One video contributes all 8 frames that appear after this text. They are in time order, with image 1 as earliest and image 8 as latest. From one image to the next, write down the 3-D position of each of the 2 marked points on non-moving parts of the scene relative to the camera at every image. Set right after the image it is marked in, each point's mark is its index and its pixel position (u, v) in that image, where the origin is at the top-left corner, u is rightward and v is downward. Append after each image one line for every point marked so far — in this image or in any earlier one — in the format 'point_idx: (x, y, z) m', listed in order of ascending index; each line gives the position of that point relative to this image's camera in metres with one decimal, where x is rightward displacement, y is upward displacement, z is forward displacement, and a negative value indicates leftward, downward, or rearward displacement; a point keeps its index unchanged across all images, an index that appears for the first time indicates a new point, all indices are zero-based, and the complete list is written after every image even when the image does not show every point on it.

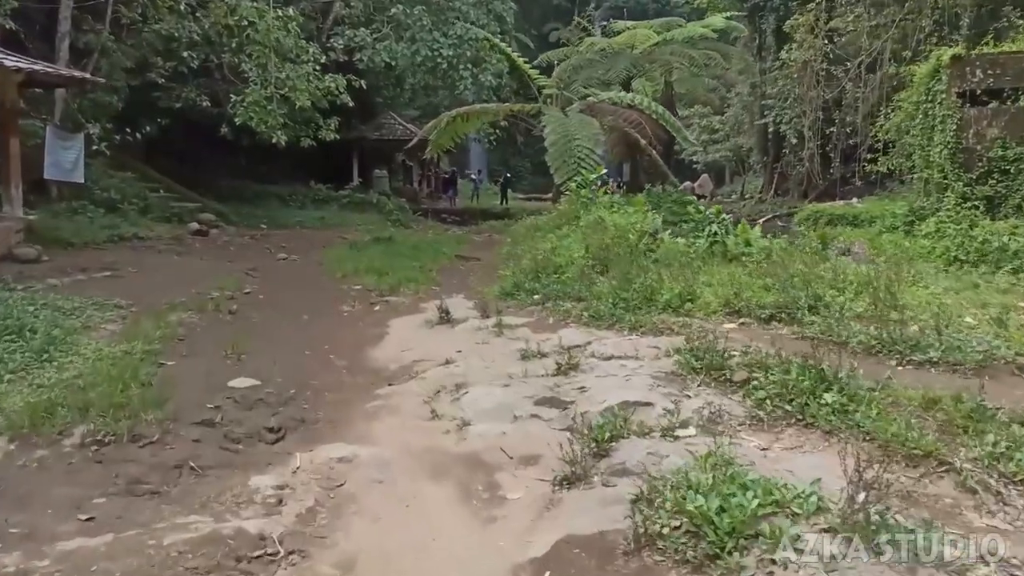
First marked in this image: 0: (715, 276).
0: (+1.4, +0.1, +5.1) m
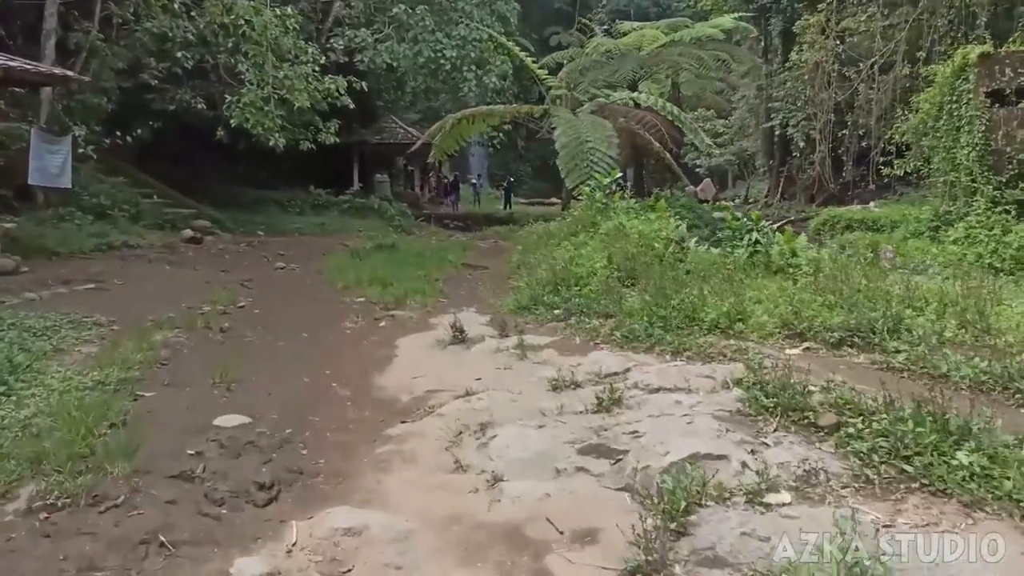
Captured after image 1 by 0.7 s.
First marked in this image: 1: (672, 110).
0: (+1.6, 0.0, +4.6) m
1: (+2.5, +2.8, +11.4) m
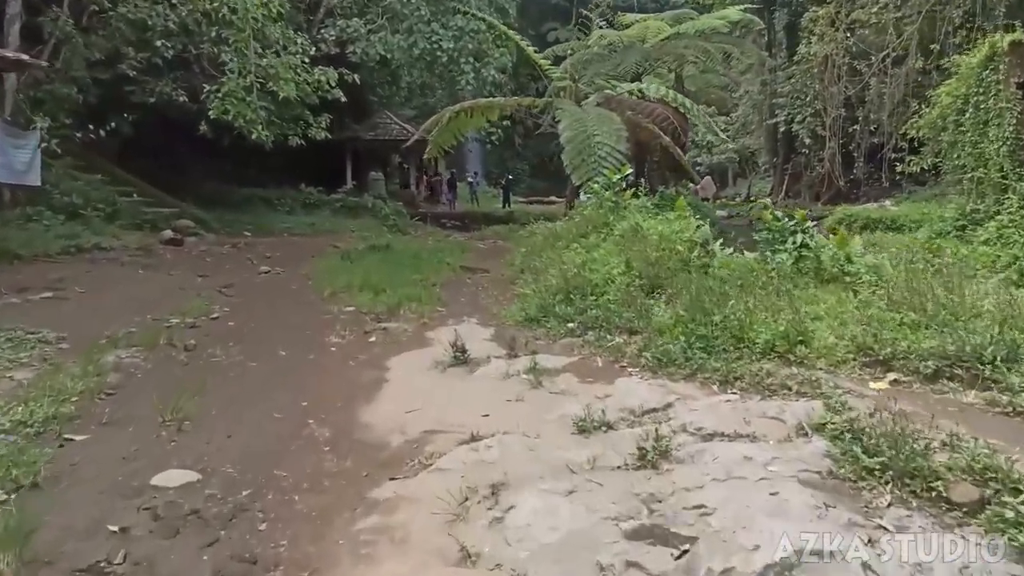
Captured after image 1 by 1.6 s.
0: (+1.6, -0.1, +3.9) m
1: (+2.5, +2.8, +10.7) m
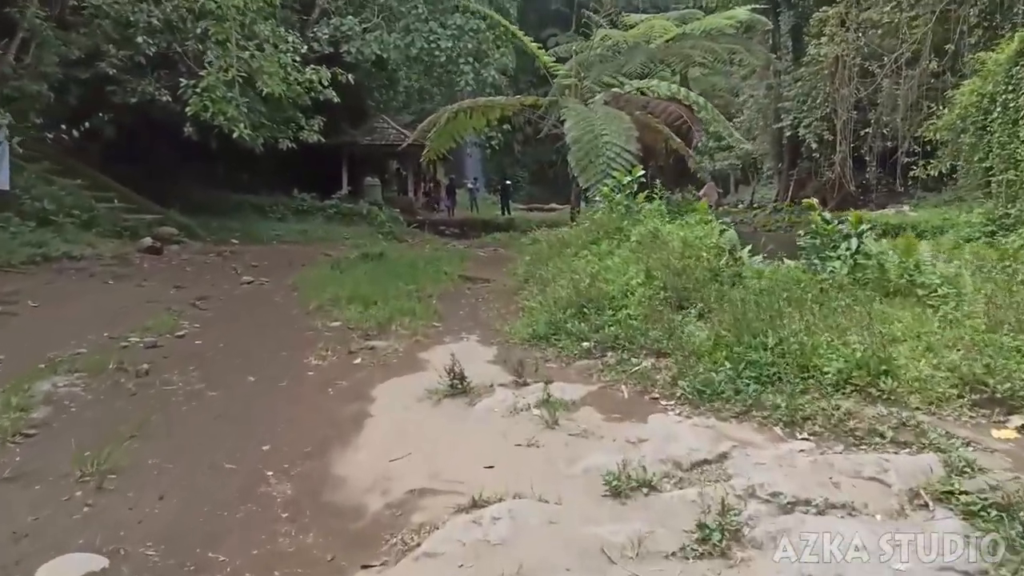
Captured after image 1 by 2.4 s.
0: (+1.7, -0.1, +3.2) m
1: (+2.6, +2.6, +10.1) m
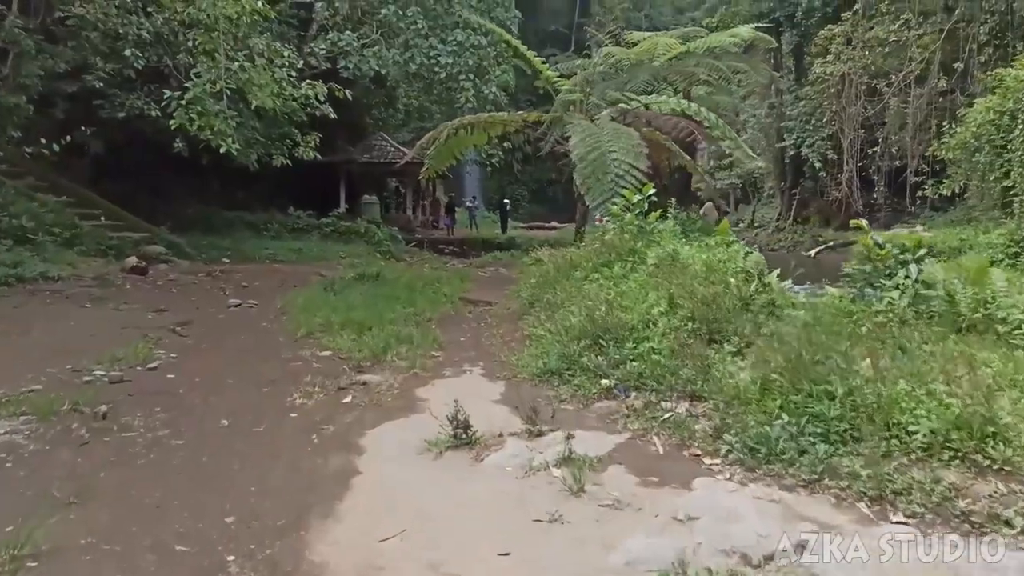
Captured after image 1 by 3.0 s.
0: (+1.7, -0.3, +2.7) m
1: (+2.6, +2.3, +9.7) m
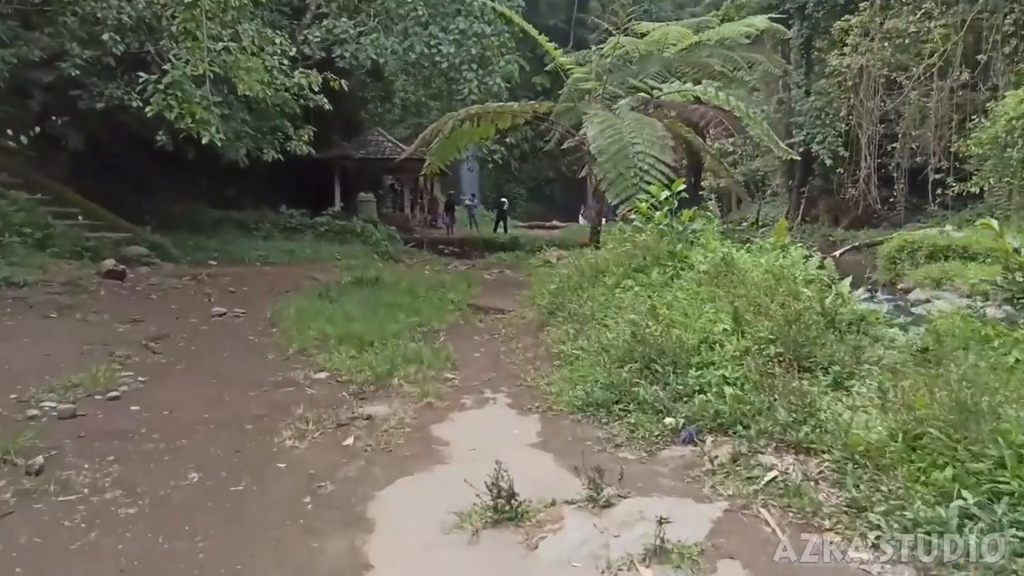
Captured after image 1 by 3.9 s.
0: (+1.9, -0.4, +2.0) m
1: (+2.7, +2.2, +8.9) m
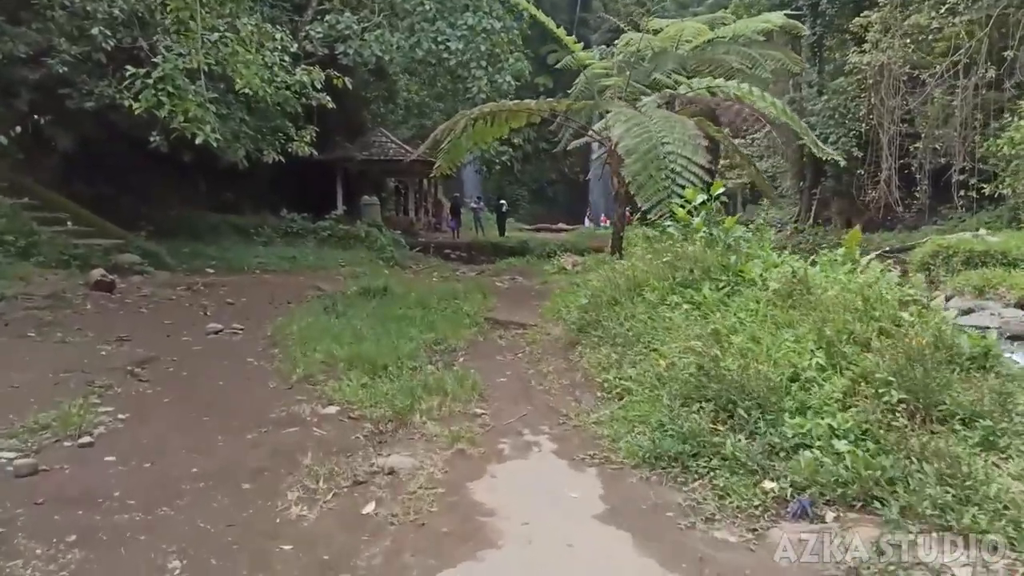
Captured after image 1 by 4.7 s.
0: (+2.1, -0.5, +1.4) m
1: (+2.9, +2.1, +8.3) m
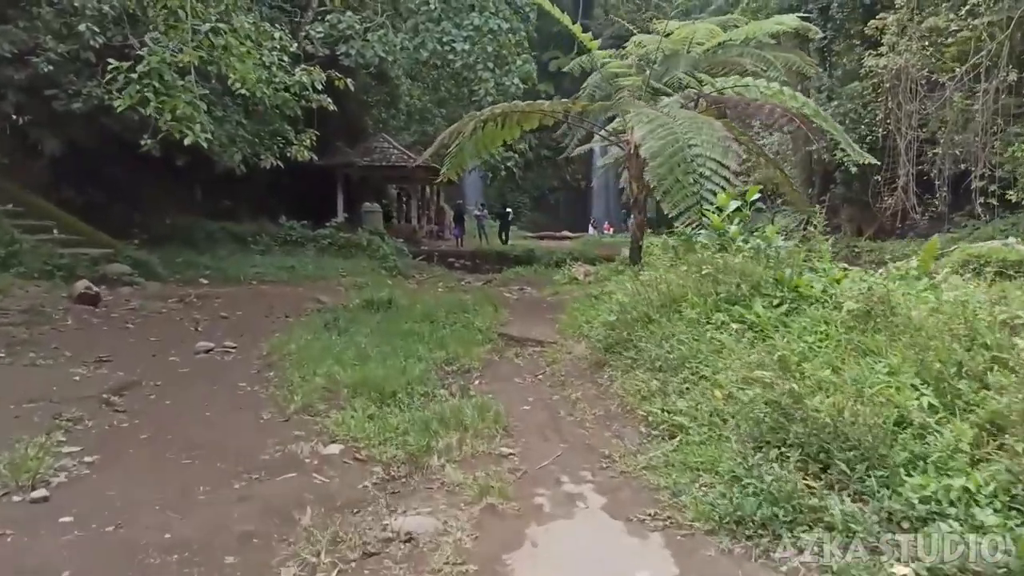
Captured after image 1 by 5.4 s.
0: (+2.3, -0.5, +0.8) m
1: (+3.1, +2.0, +7.8) m
